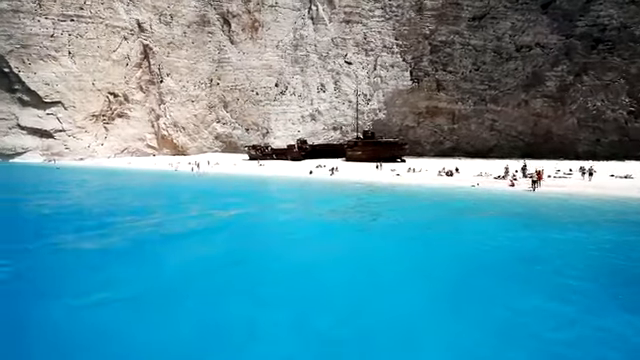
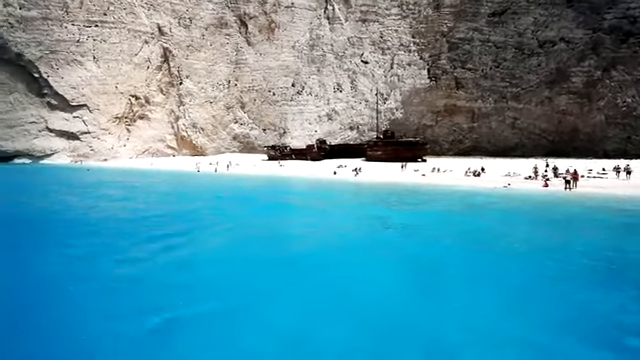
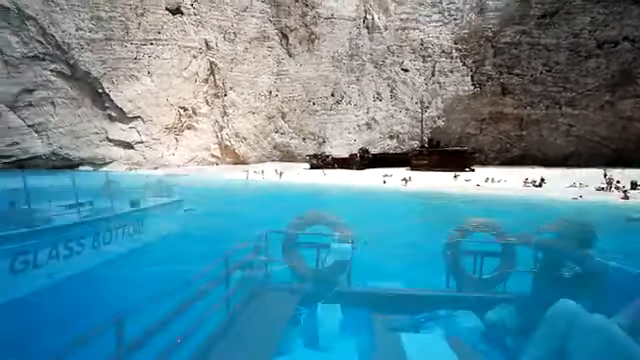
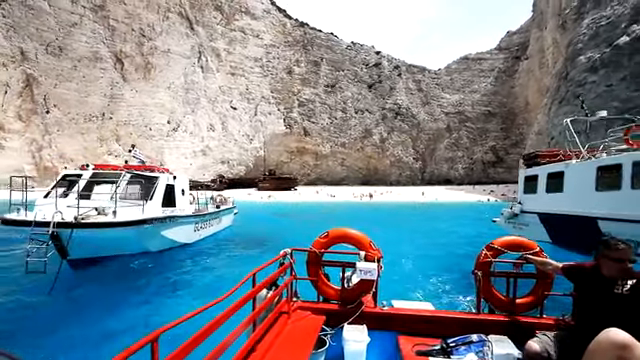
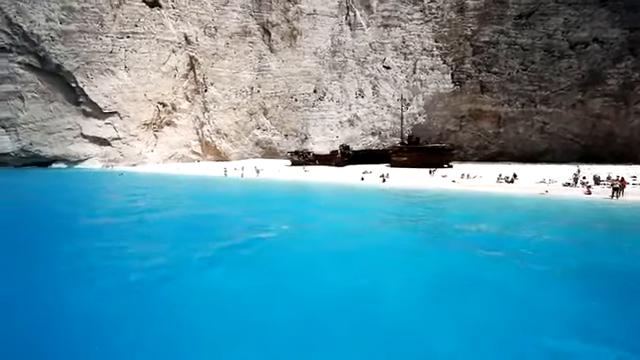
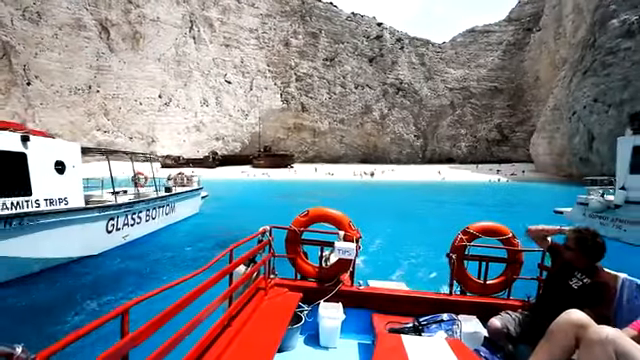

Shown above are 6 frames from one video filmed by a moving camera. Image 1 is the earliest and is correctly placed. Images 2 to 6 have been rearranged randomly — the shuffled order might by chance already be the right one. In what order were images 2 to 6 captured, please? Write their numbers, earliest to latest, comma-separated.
2, 5, 3, 6, 4
